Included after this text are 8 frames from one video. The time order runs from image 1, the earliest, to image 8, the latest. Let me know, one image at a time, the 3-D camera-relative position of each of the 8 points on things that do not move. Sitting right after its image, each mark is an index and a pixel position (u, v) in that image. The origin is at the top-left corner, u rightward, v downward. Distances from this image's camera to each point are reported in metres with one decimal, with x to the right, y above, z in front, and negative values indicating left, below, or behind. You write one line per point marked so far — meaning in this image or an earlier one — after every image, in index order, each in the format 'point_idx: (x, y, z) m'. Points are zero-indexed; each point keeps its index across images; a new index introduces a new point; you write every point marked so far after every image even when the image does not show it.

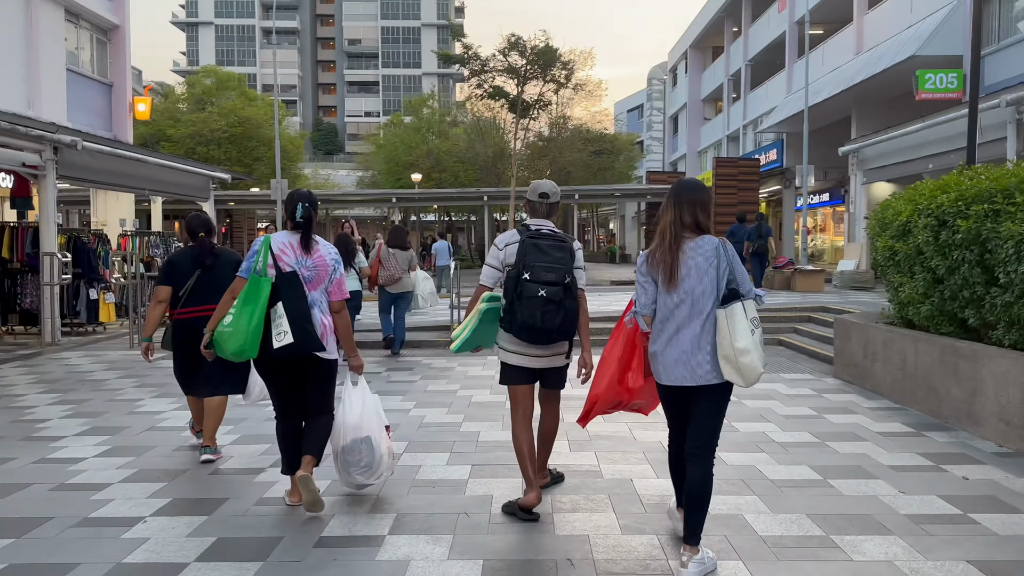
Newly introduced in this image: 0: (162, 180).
0: (-7.2, +2.2, +16.0) m
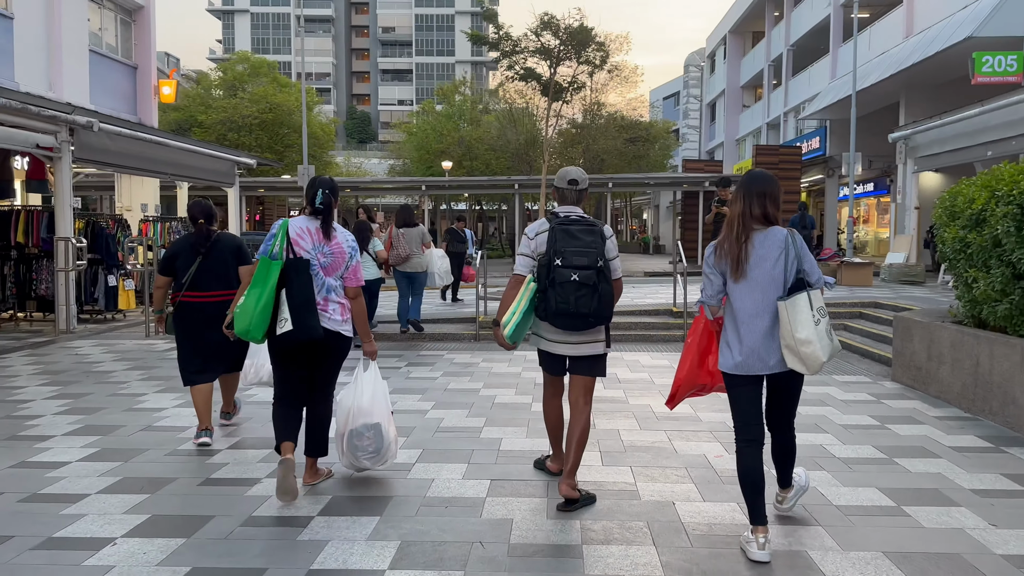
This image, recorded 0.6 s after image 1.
0: (-6.6, +2.5, +15.6) m
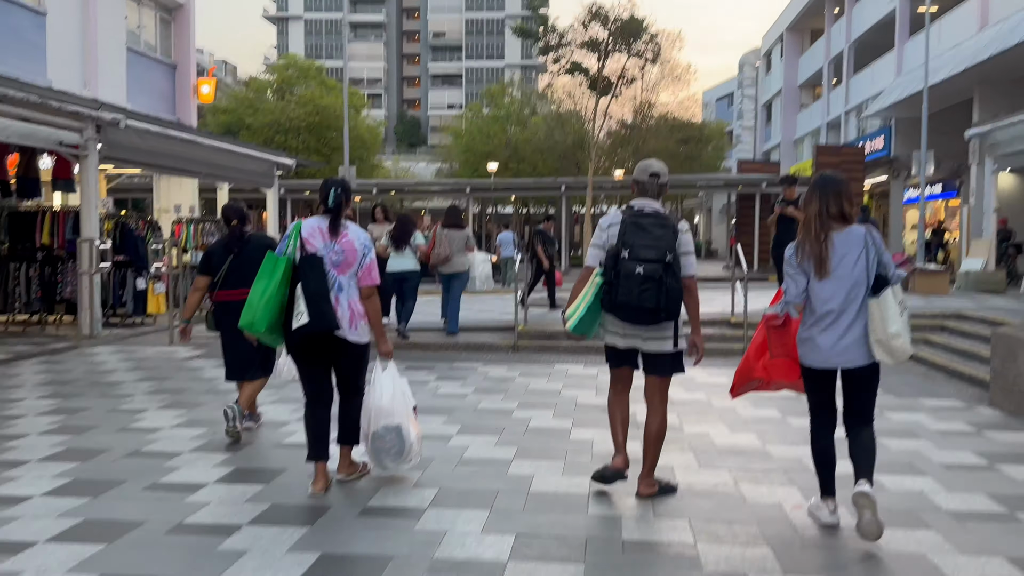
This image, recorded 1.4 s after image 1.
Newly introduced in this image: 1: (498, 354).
0: (-5.8, +2.4, +15.2) m
1: (-0.2, -0.8, +9.5) m
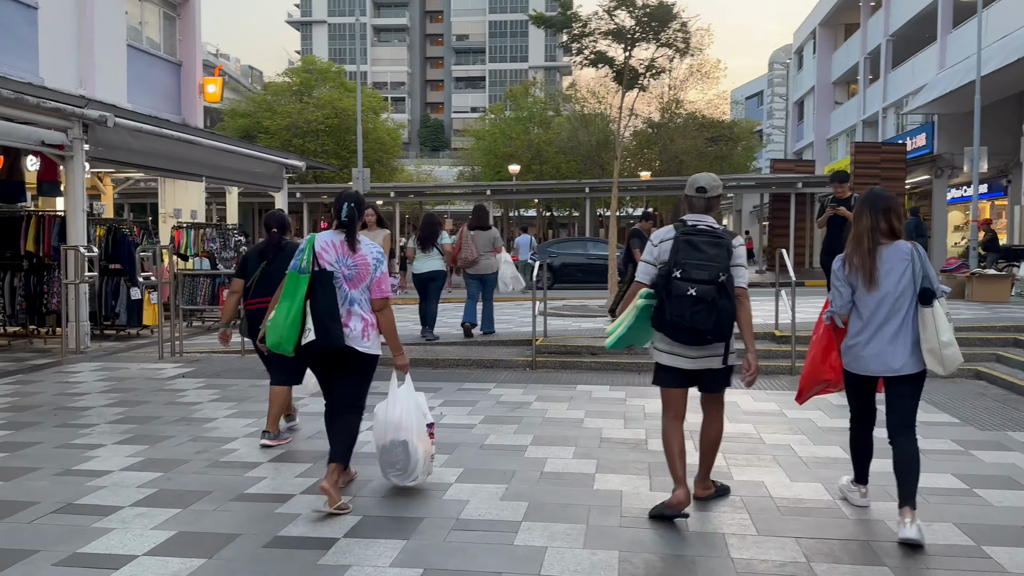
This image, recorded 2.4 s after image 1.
0: (-5.4, +2.2, +14.4) m
1: (0.0, -0.9, +8.5) m
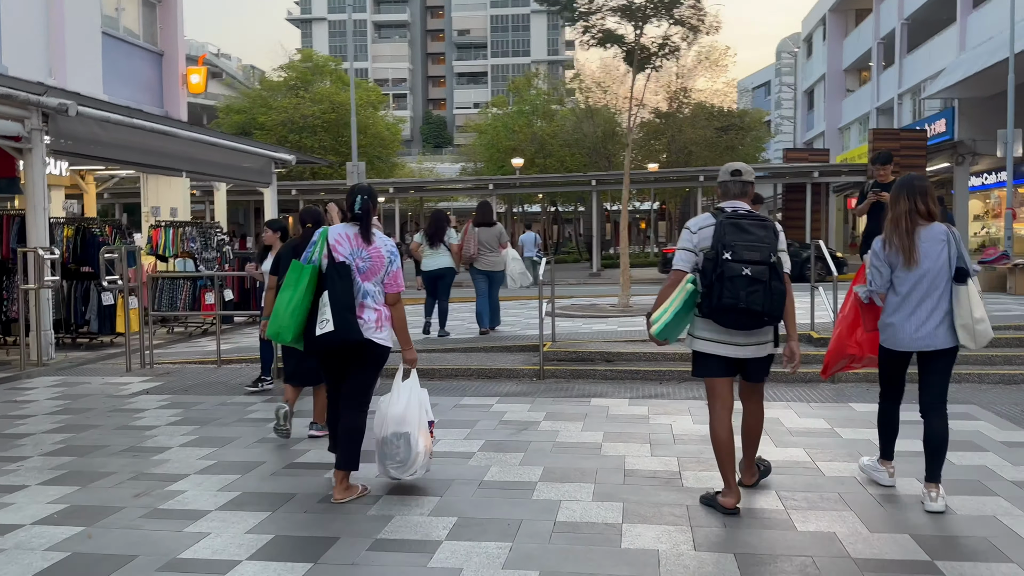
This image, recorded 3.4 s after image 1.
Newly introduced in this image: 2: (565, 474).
0: (-5.4, +2.2, +13.5) m
1: (0.0, -0.9, +7.6) m
2: (+0.3, -1.1, +4.8) m
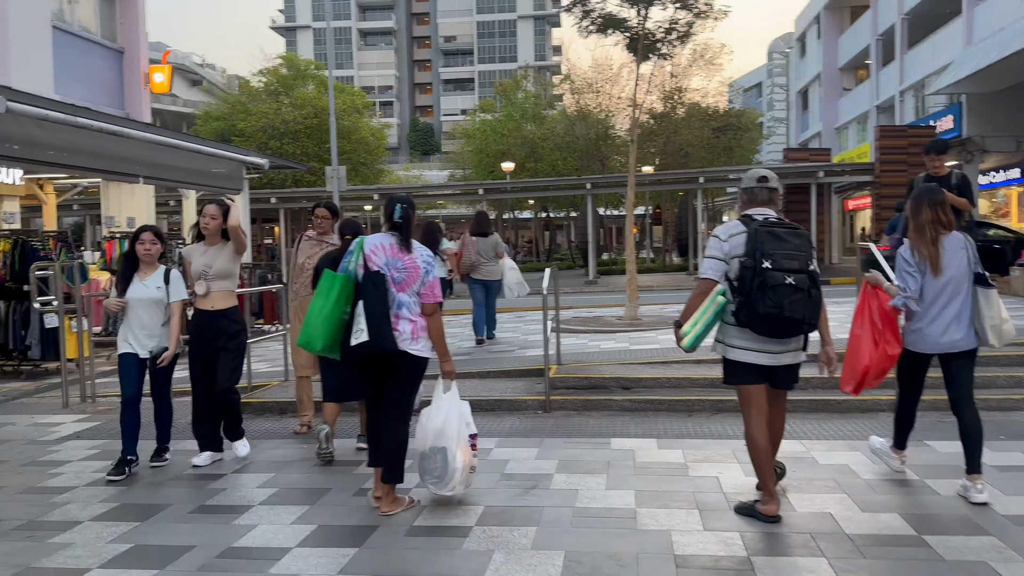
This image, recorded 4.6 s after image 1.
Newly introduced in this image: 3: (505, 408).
0: (-5.5, +1.9, +12.2) m
1: (0.0, -1.1, +6.4) m
2: (+0.4, -1.2, +3.6) m
3: (-0.1, -1.0, +6.7) m
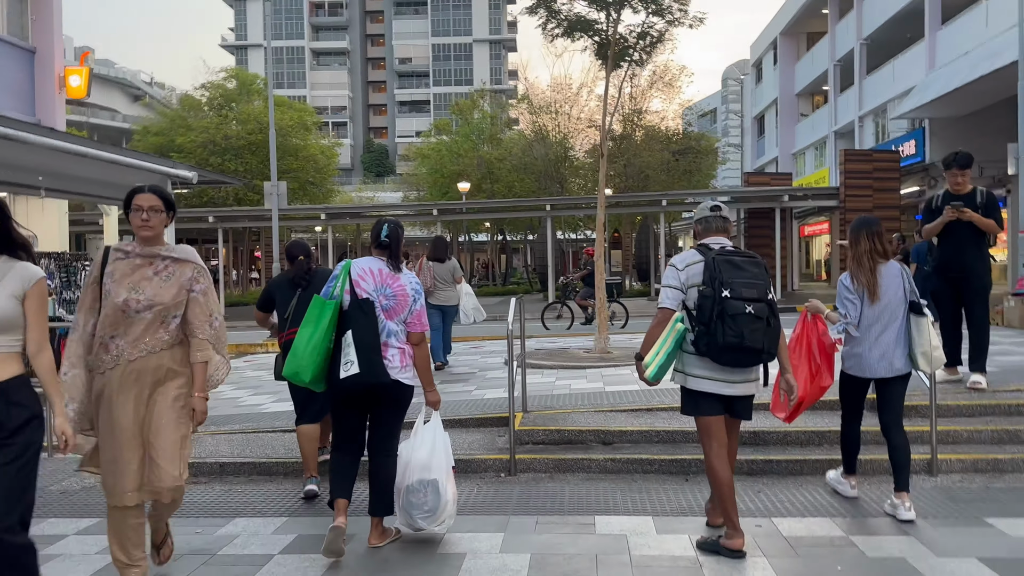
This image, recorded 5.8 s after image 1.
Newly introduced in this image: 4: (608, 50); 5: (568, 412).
0: (-6.1, +1.5, +10.8) m
1: (-0.2, -1.3, +5.2) m
2: (+0.2, -1.4, +2.4) m
3: (-0.3, -1.2, +5.4) m
4: (+1.3, +3.2, +10.5) m
5: (+0.4, -1.0, +6.3) m
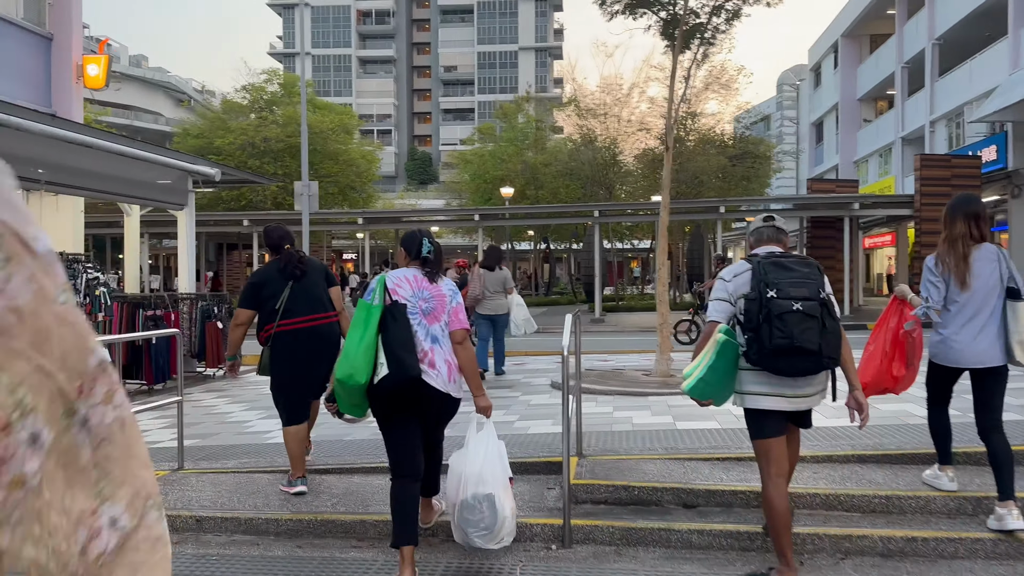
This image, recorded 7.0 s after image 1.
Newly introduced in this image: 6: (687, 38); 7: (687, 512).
0: (-5.4, +1.5, +9.9) m
1: (0.0, -1.4, +3.9) m
2: (+0.4, -1.4, +1.1) m
3: (-0.1, -1.3, +4.2) m
4: (+1.9, +3.0, +9.2) m
5: (+0.8, -1.1, +5.0) m
6: (+2.1, +3.0, +9.4) m
7: (+0.9, -1.2, +4.3) m
